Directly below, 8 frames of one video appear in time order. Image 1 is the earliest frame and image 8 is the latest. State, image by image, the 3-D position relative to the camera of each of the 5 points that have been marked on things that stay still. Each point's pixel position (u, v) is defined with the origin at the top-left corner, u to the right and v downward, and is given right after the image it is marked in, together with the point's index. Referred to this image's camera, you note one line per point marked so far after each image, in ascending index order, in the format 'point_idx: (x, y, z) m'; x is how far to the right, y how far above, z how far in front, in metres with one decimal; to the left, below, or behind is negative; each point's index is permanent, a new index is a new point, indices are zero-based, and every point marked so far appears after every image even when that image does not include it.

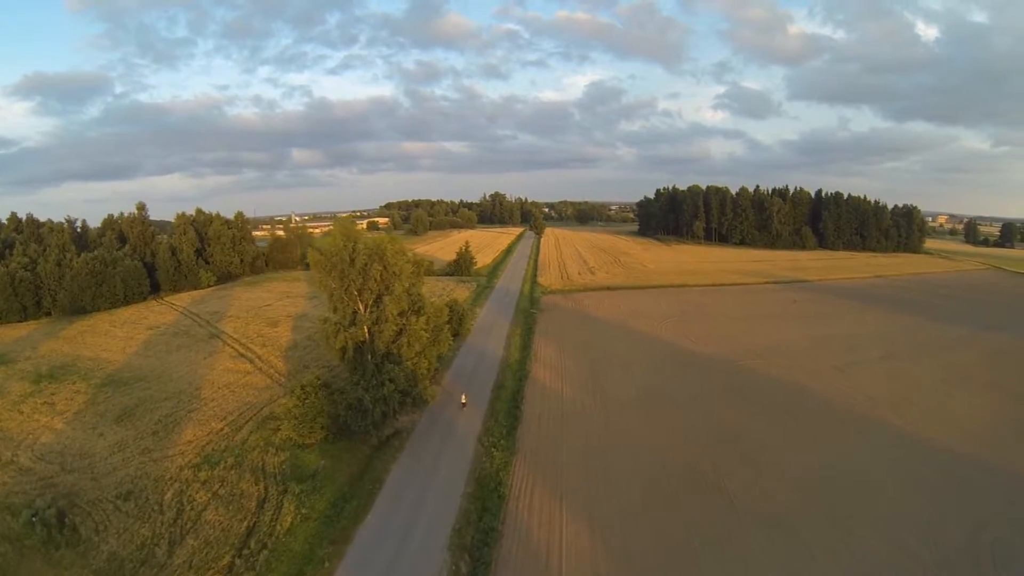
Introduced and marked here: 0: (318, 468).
0: (-7.0, -6.5, +19.5) m
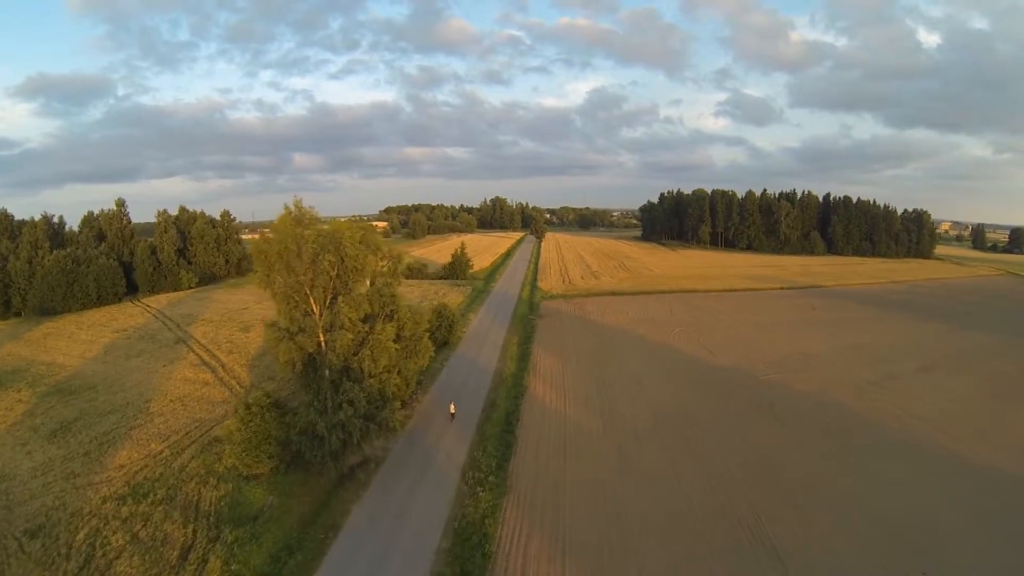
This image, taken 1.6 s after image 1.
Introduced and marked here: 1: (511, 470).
0: (-7.3, -6.4, +15.7) m
1: (0.0, -5.4, +16.0) m
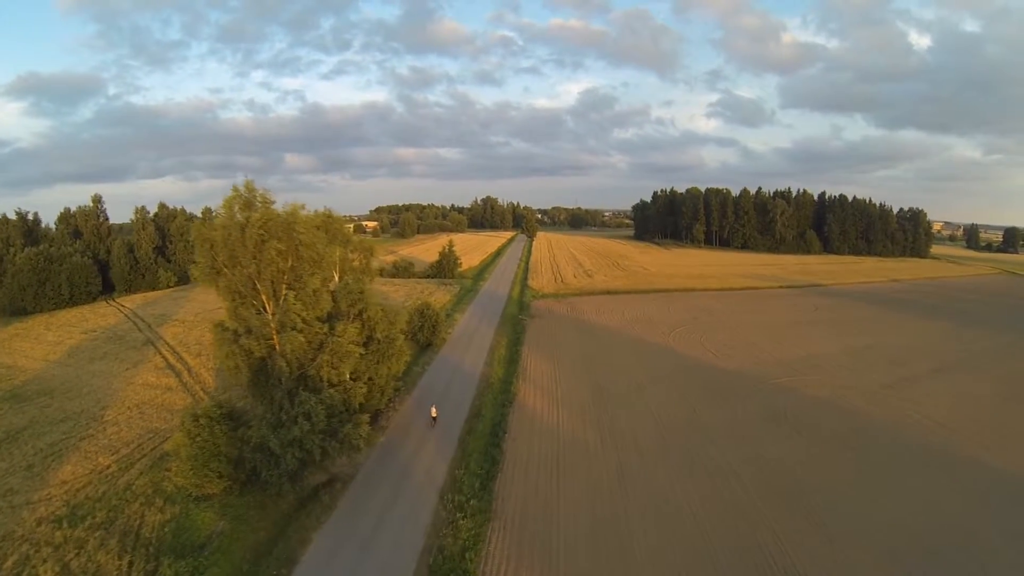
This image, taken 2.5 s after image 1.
0: (-7.7, -6.3, +13.7) m
1: (-0.4, -5.2, +14.0) m
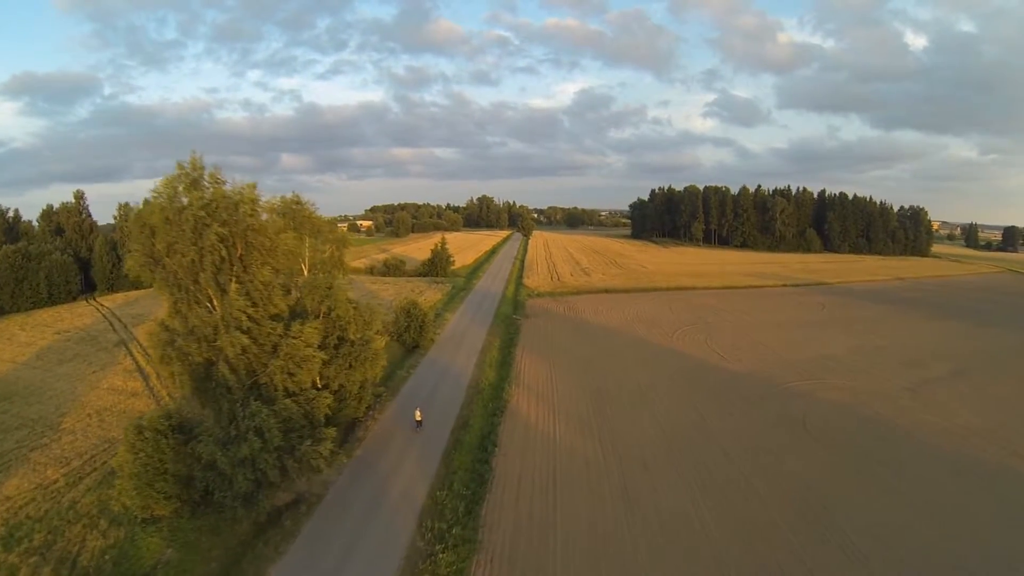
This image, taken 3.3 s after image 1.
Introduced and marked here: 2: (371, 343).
0: (-7.9, -6.2, +11.8) m
1: (-0.6, -5.1, +12.3) m
2: (-4.1, -1.5, +14.8) m
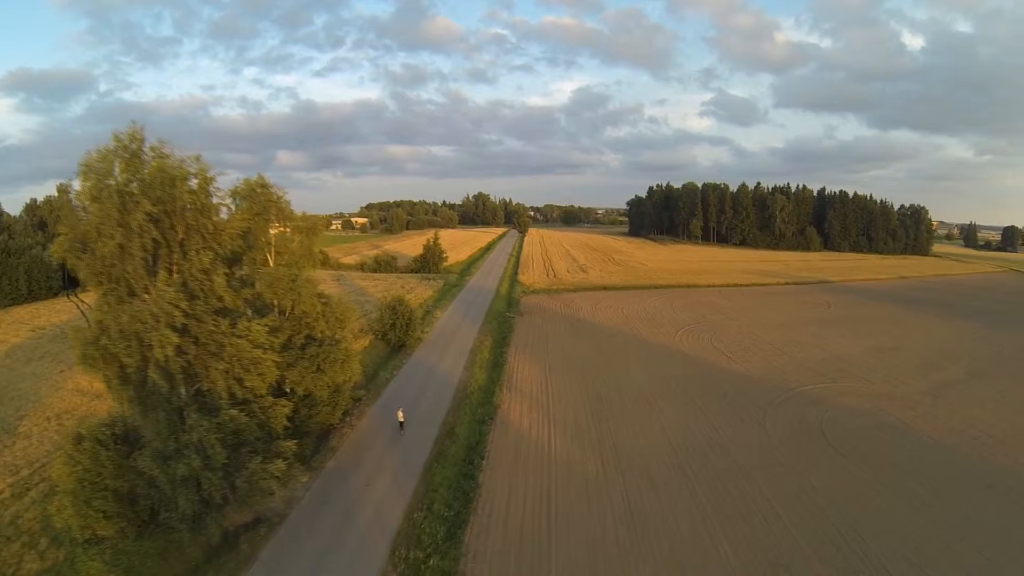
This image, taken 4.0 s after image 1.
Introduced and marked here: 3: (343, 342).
0: (-8.1, -6.0, +10.3) m
1: (-0.8, -4.9, +10.8) m
2: (-4.3, -1.3, +13.3) m
3: (-4.3, -1.3, +13.4) m
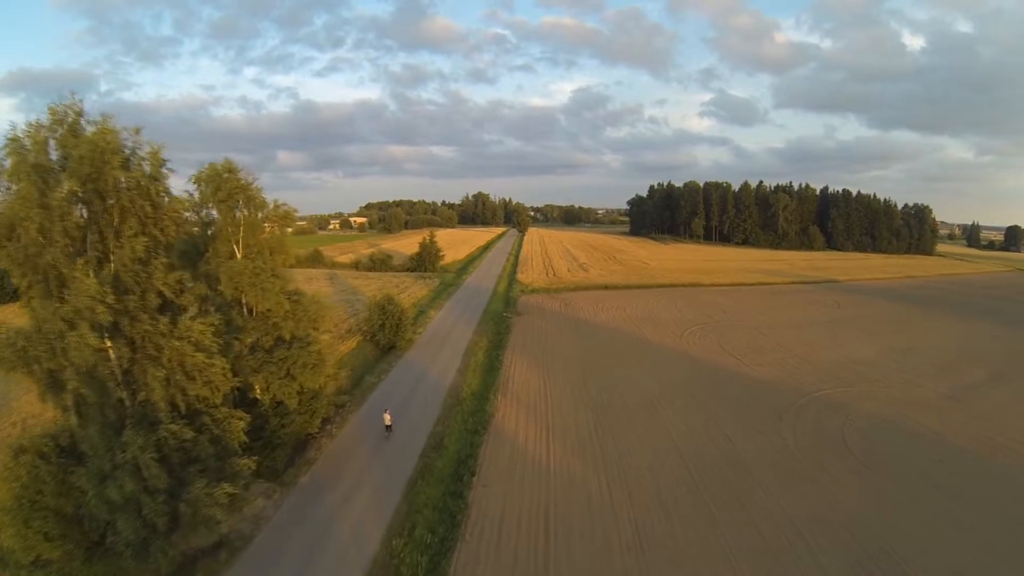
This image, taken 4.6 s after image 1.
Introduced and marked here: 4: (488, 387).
0: (-8.2, -5.9, +9.0) m
1: (-0.9, -4.8, +9.5) m
2: (-4.5, -1.3, +12.0) m
3: (-4.4, -1.3, +12.1) m
4: (-0.8, -3.2, +17.9) m
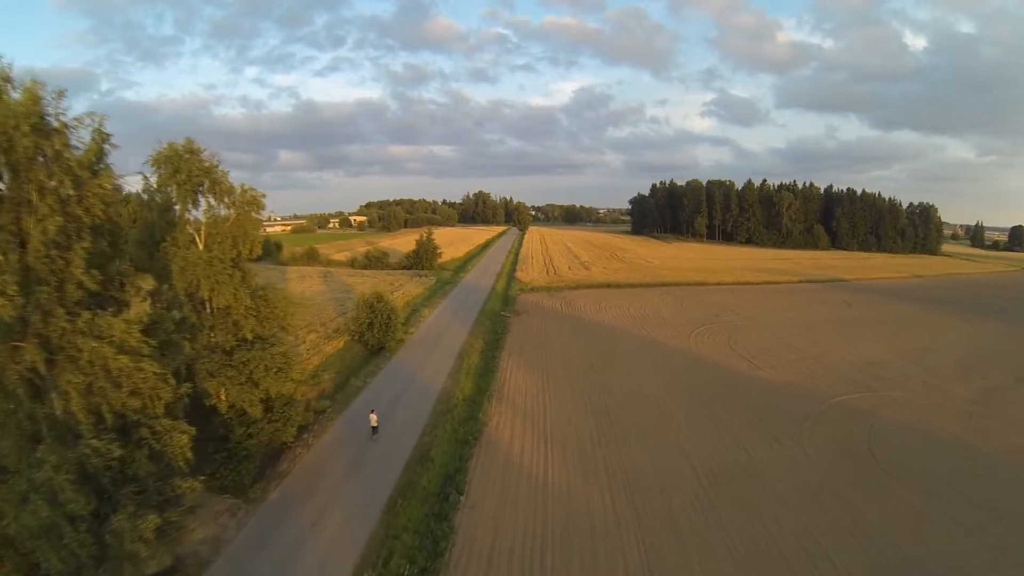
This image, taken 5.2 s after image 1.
0: (-8.4, -5.8, +7.8) m
1: (-1.1, -4.7, +8.2) m
2: (-4.6, -1.2, +10.8) m
3: (-4.5, -1.1, +10.9) m
4: (-0.9, -3.1, +16.7) m
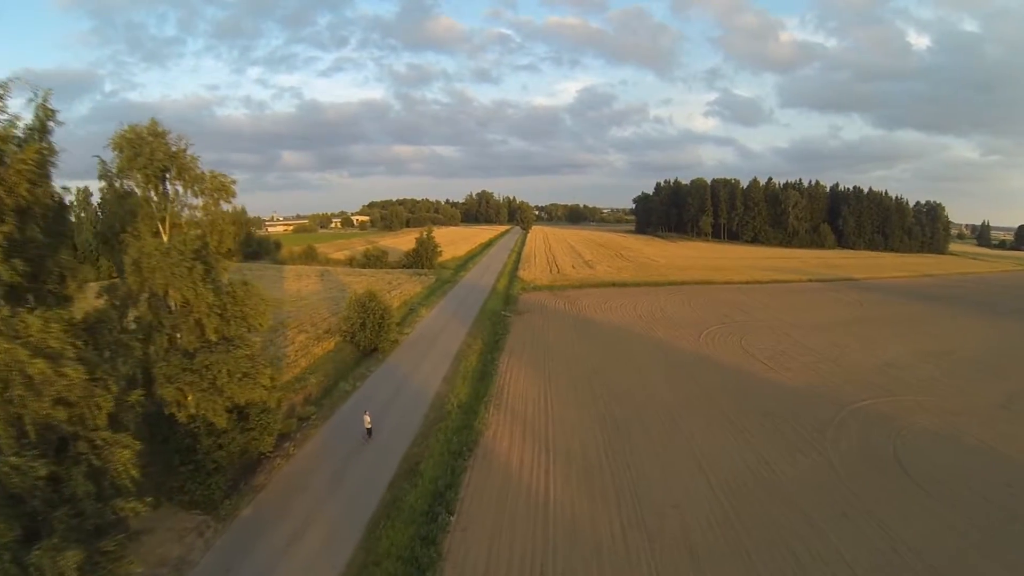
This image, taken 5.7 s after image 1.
0: (-8.4, -5.7, +6.8) m
1: (-1.1, -4.7, +7.2) m
2: (-4.6, -1.1, +9.8) m
3: (-4.5, -1.1, +9.9) m
4: (-0.9, -3.1, +15.7) m
